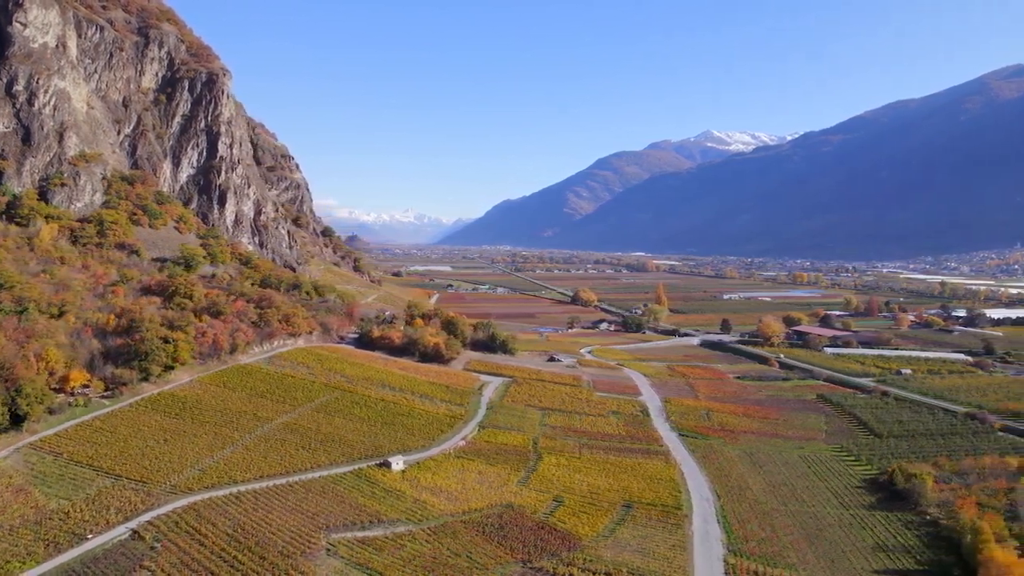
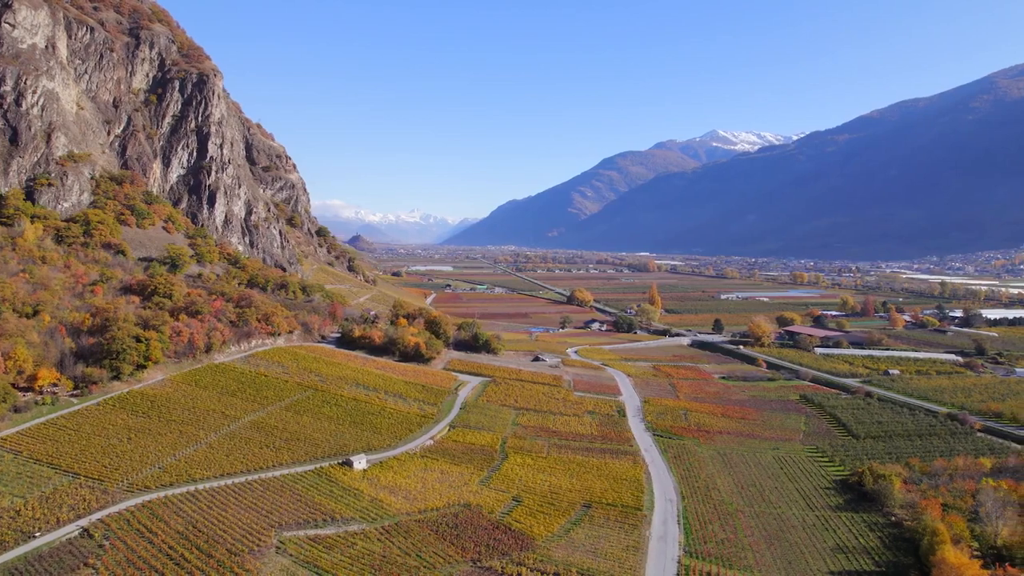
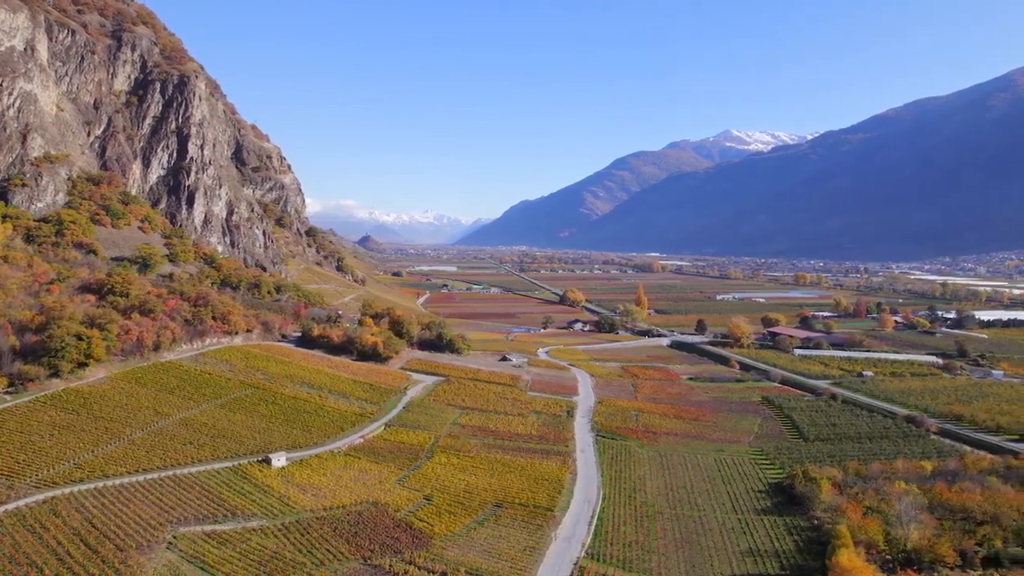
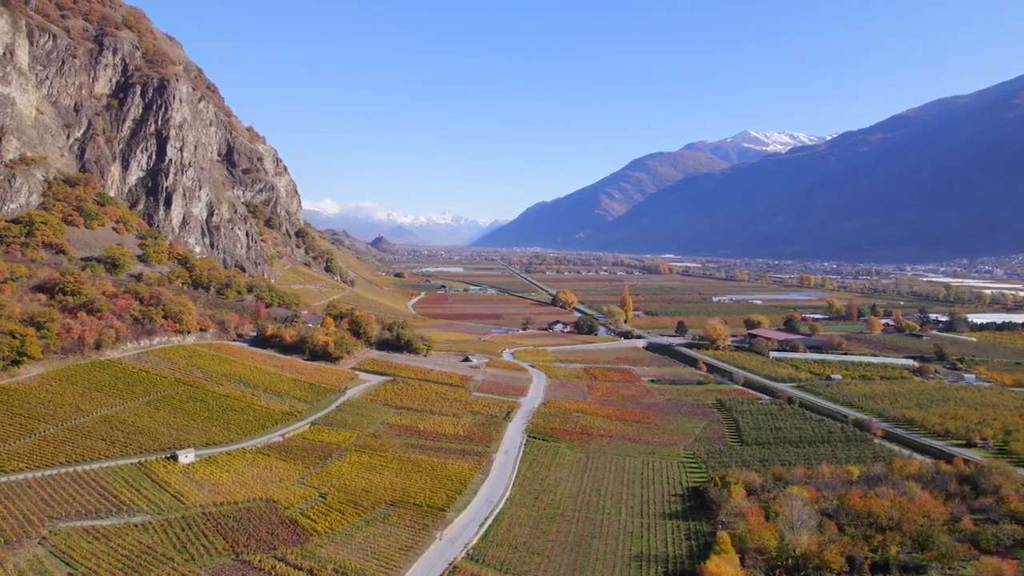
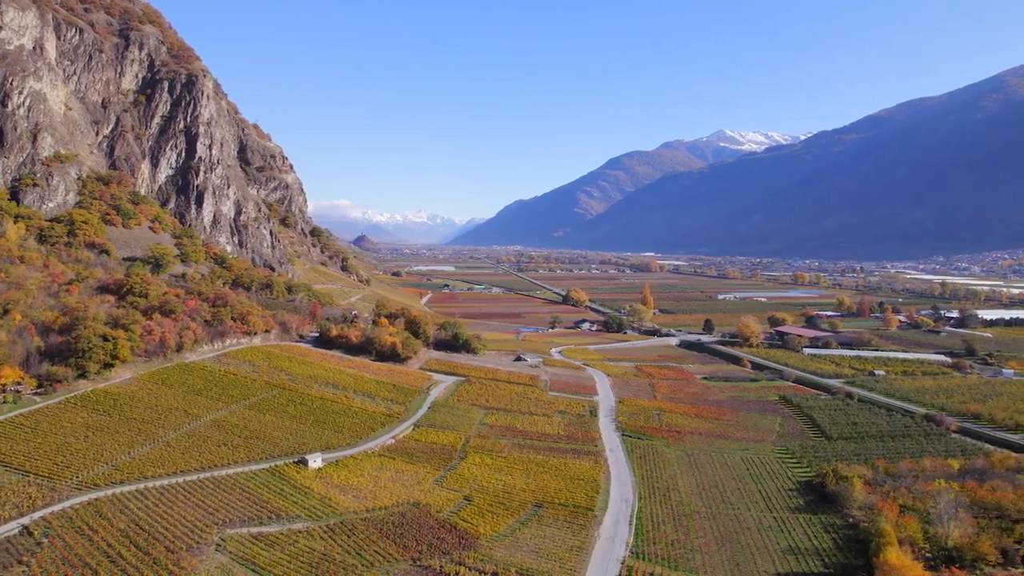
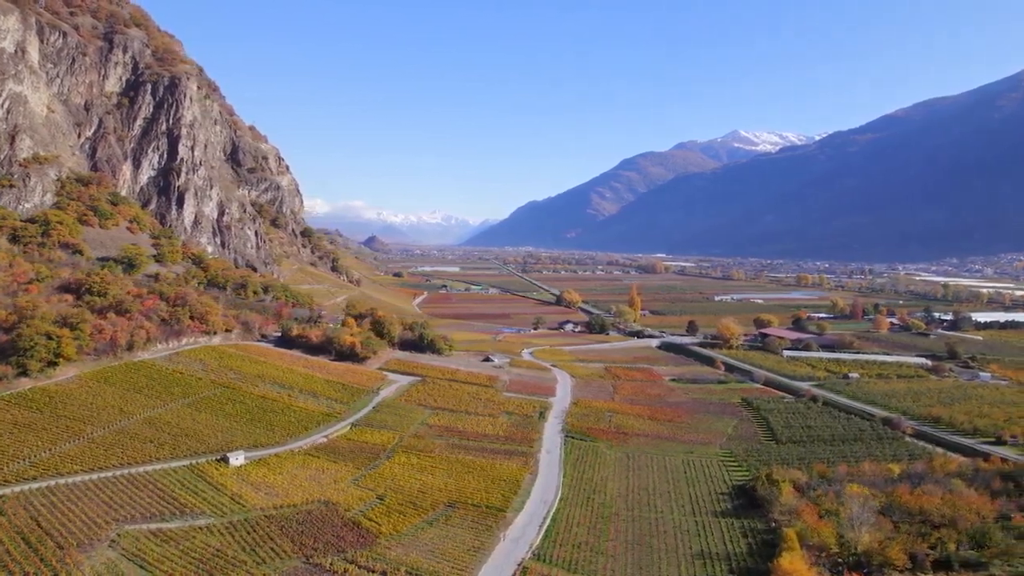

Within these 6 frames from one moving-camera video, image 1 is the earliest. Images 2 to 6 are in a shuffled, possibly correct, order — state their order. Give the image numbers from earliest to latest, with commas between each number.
2, 5, 3, 6, 4
